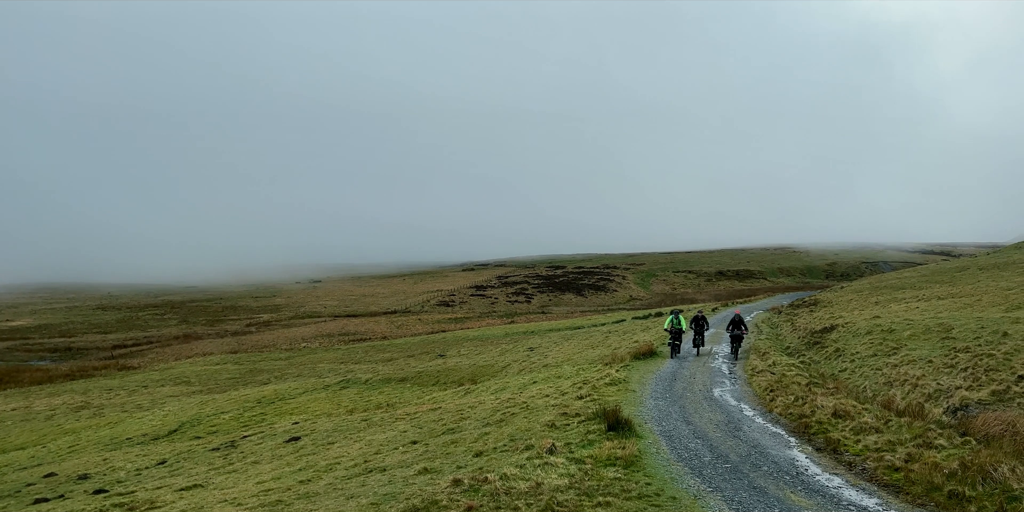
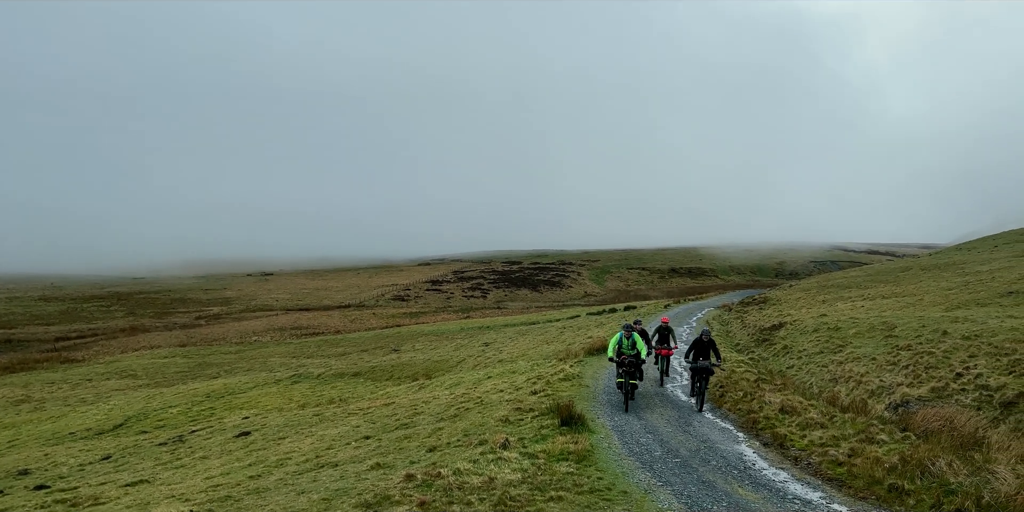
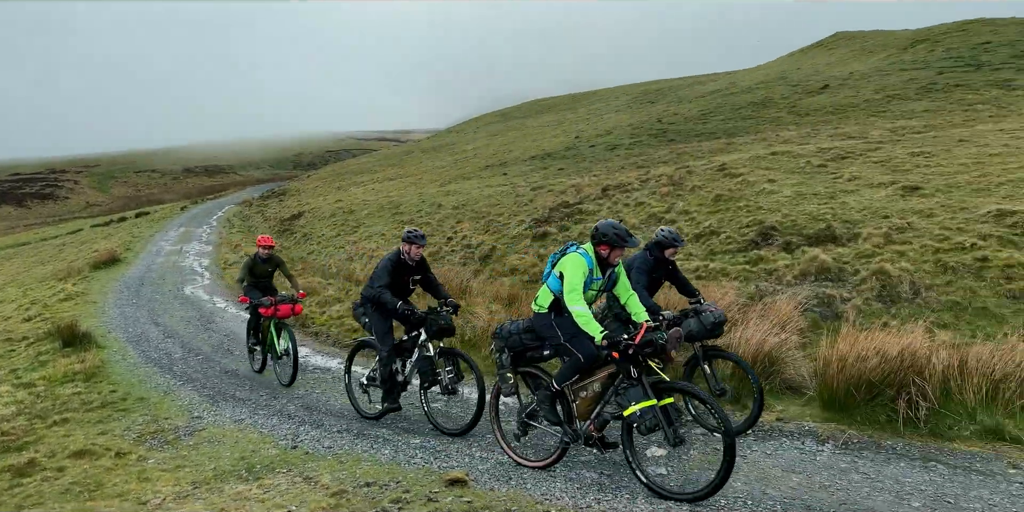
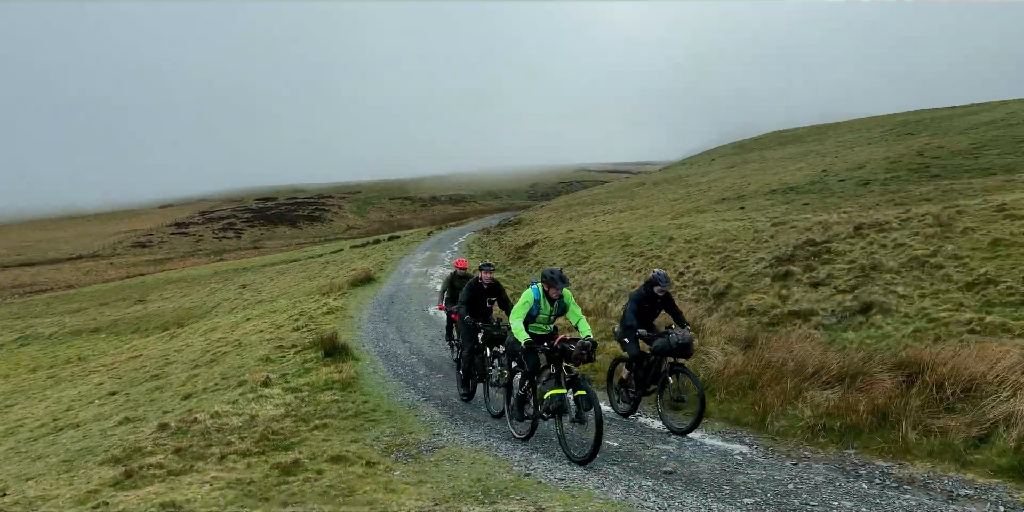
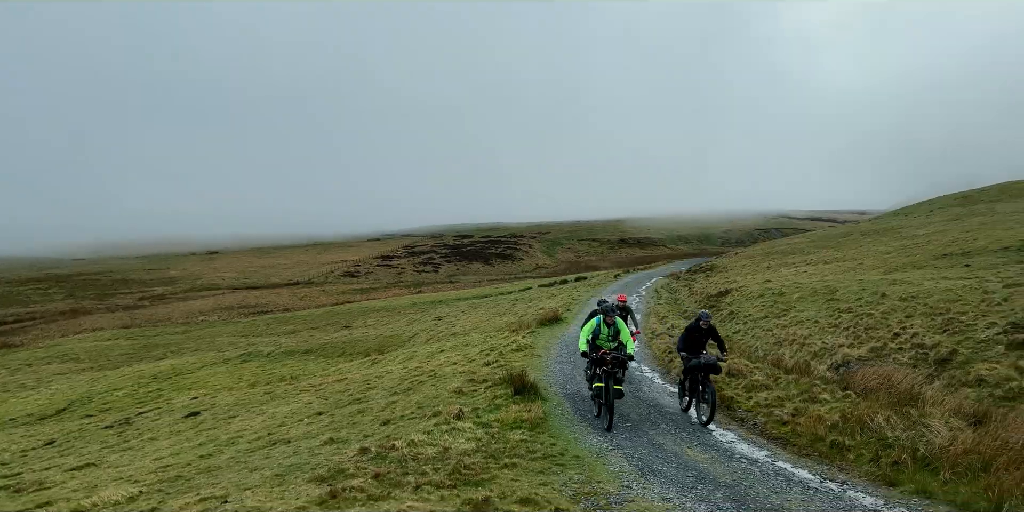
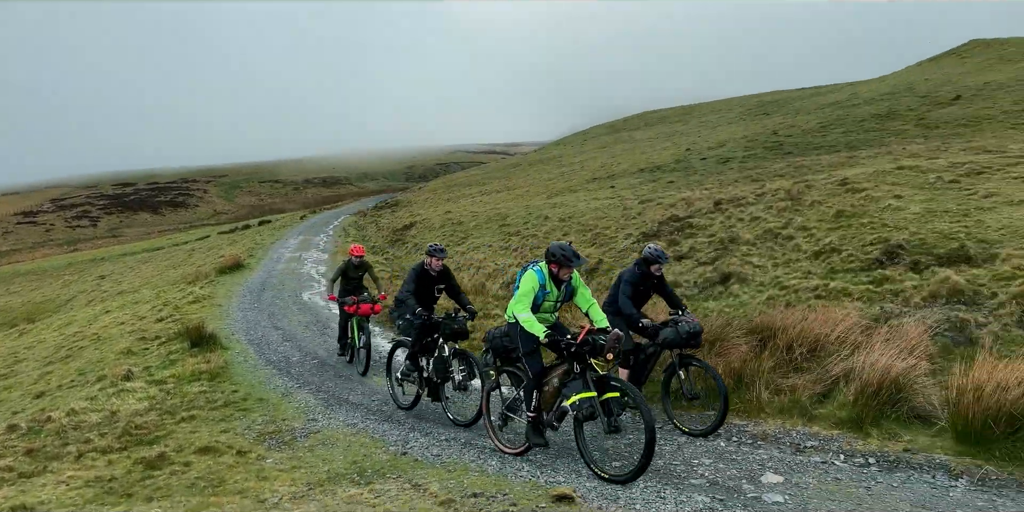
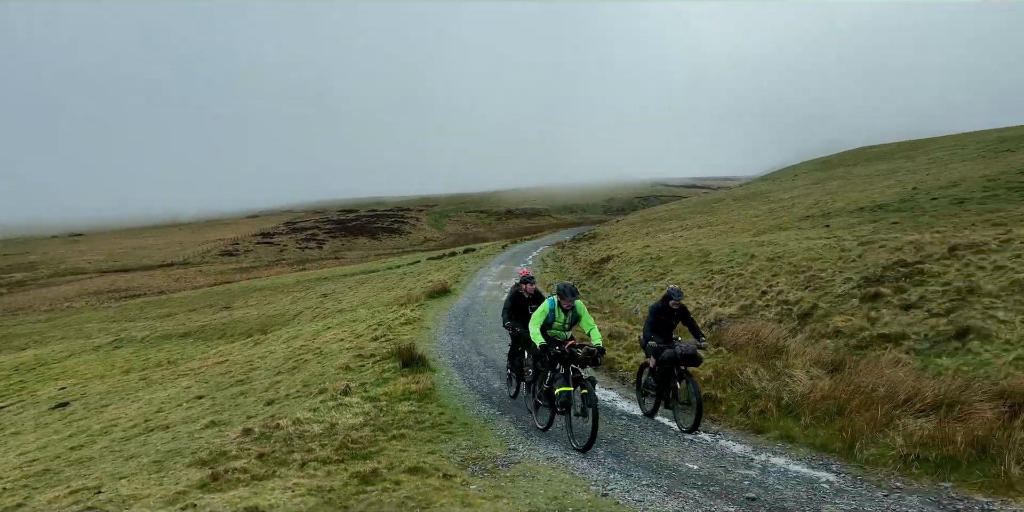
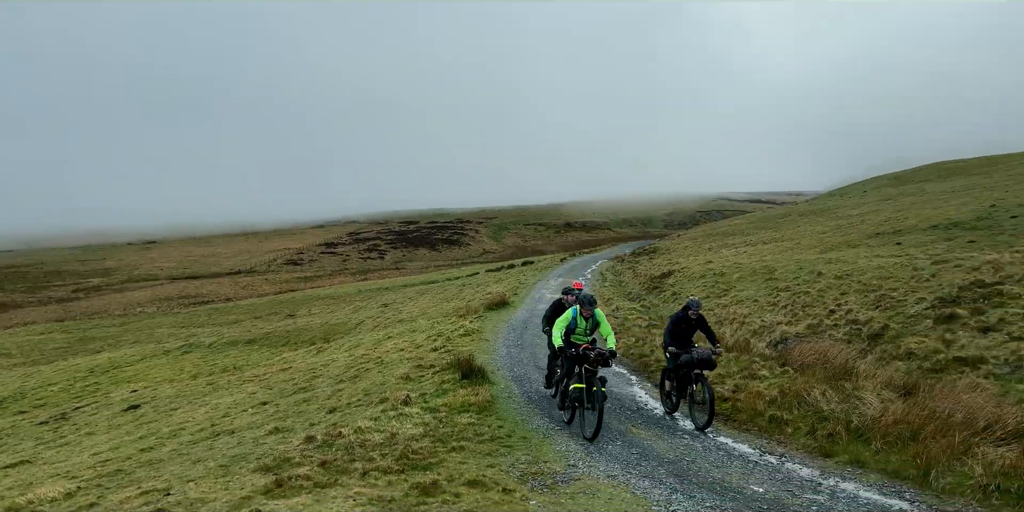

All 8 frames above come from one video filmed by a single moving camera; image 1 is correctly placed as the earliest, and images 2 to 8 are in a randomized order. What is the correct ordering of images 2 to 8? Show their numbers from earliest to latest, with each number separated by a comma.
2, 5, 8, 7, 4, 6, 3
